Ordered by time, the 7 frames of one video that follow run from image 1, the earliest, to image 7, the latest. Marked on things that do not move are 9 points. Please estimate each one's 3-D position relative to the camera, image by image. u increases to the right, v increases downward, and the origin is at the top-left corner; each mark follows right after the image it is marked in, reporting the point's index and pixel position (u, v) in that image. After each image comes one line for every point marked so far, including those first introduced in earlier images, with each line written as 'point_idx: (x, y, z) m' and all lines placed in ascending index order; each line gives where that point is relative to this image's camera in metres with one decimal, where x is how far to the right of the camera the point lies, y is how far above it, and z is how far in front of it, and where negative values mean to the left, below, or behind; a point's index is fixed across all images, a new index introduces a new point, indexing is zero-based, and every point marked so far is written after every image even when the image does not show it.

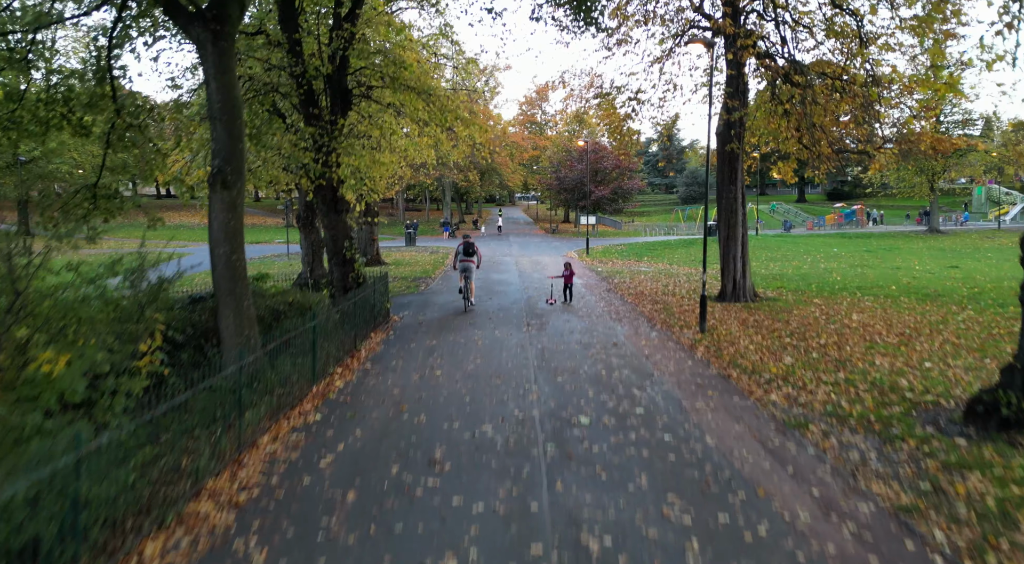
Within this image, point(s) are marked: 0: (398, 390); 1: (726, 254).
0: (-1.5, -1.4, +7.7) m
1: (+5.7, +0.8, +15.5) m
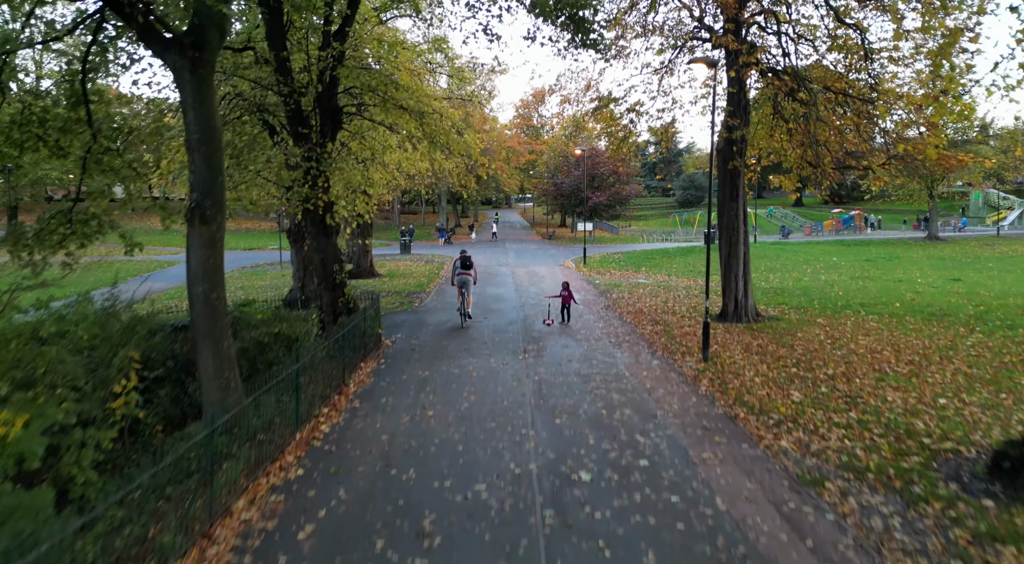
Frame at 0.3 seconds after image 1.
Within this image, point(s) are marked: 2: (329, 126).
0: (-1.6, -1.9, +7.3) m
1: (+5.6, +0.3, +15.1) m
2: (-3.7, +3.1, +11.6) m
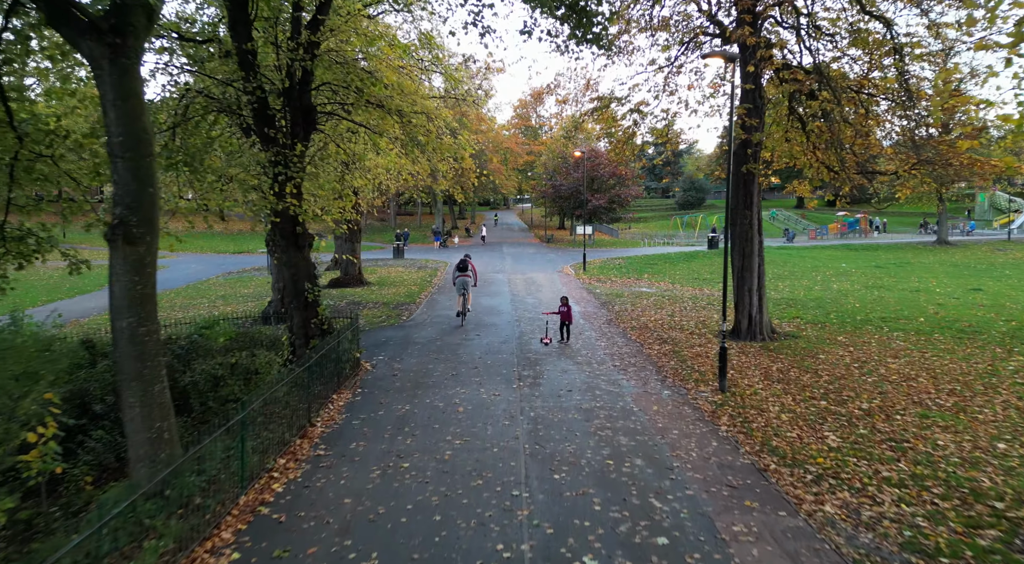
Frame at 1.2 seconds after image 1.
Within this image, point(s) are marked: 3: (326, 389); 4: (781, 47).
0: (-1.7, -2.3, +6.1) m
1: (+5.5, -0.1, +13.9) m
2: (-3.8, +2.8, +10.4) m
3: (-3.0, -1.7, +9.3) m
4: (+6.1, +5.4, +13.2) m
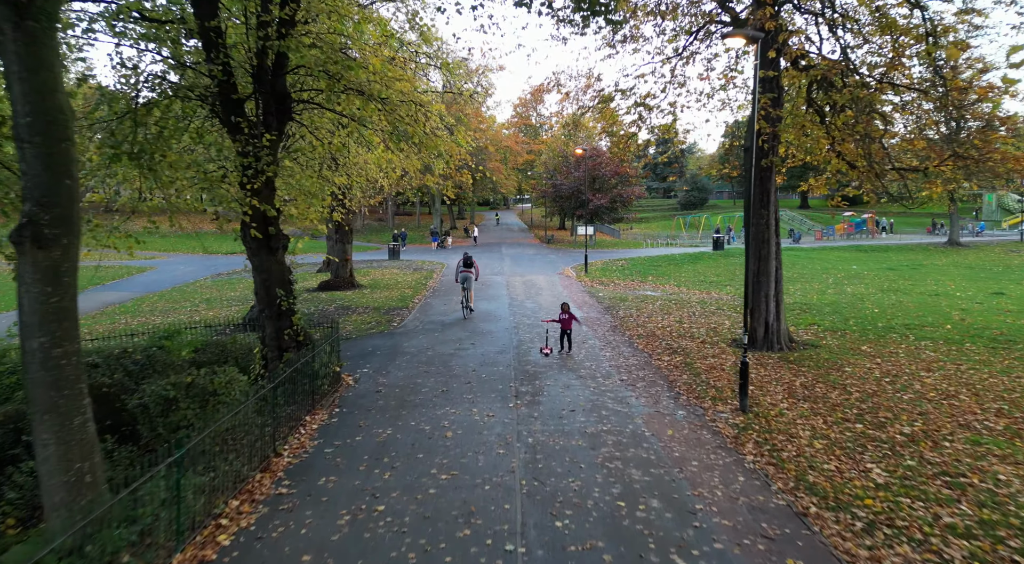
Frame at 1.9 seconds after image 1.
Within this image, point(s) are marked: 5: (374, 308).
0: (-1.7, -2.4, +5.0) m
1: (+5.4, -0.2, +12.9) m
2: (-3.8, +2.7, +9.3) m
3: (-3.1, -1.8, +8.3) m
4: (+6.1, +5.3, +12.2) m
5: (-4.2, -0.8, +17.7) m
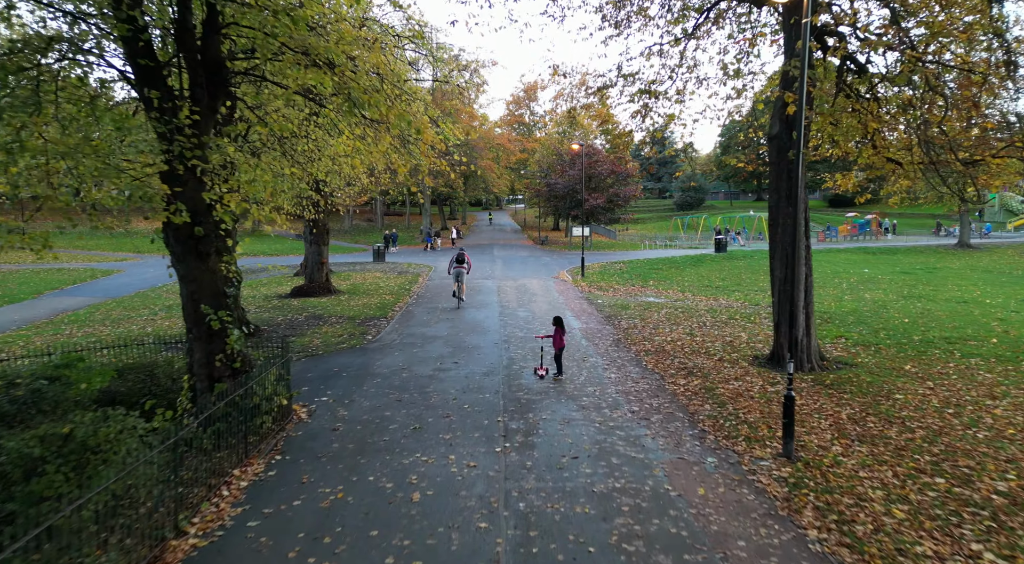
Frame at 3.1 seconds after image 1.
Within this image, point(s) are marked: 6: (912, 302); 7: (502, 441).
0: (-1.9, -2.5, +3.2) m
1: (+5.2, -0.4, +11.2) m
2: (-4.0, +2.5, +7.5) m
3: (-3.2, -2.0, +6.4) m
4: (+5.9, +5.1, +10.5) m
5: (-4.4, -1.0, +15.8) m
6: (+12.7, -0.7, +18.5) m
7: (-0.1, -2.0, +7.4) m
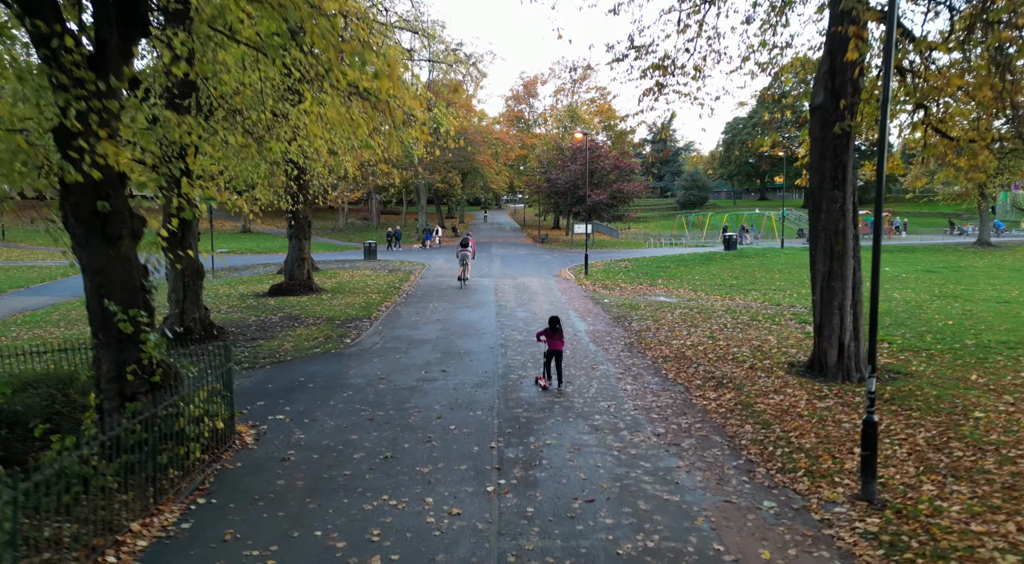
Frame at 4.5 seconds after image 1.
0: (-1.9, -2.4, +1.6) m
1: (+5.2, -0.3, +9.5) m
2: (-4.0, +2.6, +5.9) m
3: (-3.3, -1.9, +4.8) m
4: (+5.8, +5.2, +8.9) m
5: (-4.5, -0.9, +14.2) m
6: (+12.7, -0.6, +16.8) m
7: (-0.2, -1.9, +5.8) m
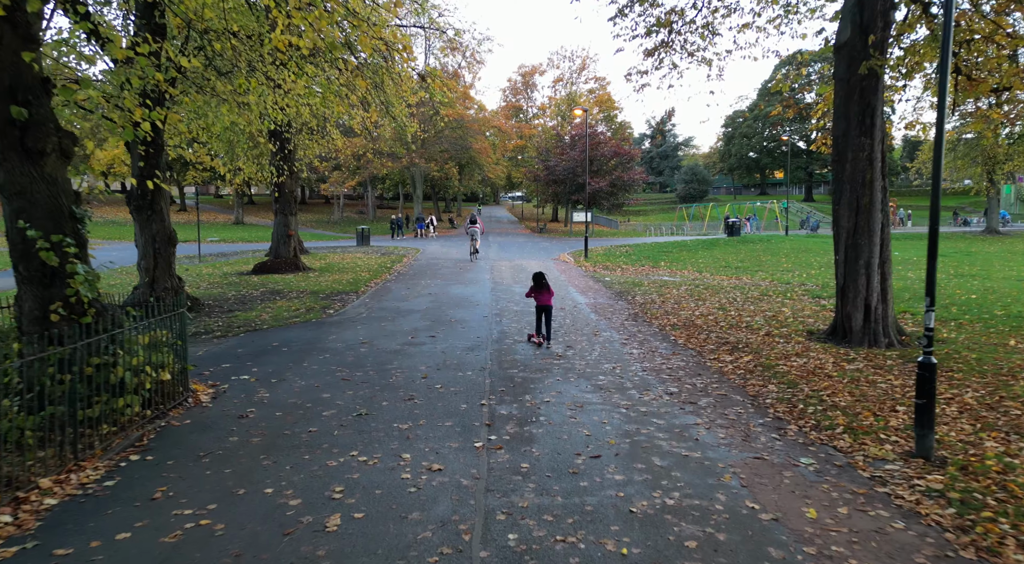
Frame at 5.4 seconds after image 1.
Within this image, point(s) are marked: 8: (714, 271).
0: (-1.9, -1.8, +0.8) m
1: (+5.1, +0.4, +8.7) m
2: (-4.1, +3.3, +5.0) m
3: (-3.3, -1.3, +4.0) m
4: (+5.8, +5.8, +8.1) m
5: (-4.6, -0.2, +13.4) m
6: (+12.6, 0.0, +16.0) m
7: (-0.2, -1.3, +4.9) m
8: (+6.8, +0.4, +19.6) m
